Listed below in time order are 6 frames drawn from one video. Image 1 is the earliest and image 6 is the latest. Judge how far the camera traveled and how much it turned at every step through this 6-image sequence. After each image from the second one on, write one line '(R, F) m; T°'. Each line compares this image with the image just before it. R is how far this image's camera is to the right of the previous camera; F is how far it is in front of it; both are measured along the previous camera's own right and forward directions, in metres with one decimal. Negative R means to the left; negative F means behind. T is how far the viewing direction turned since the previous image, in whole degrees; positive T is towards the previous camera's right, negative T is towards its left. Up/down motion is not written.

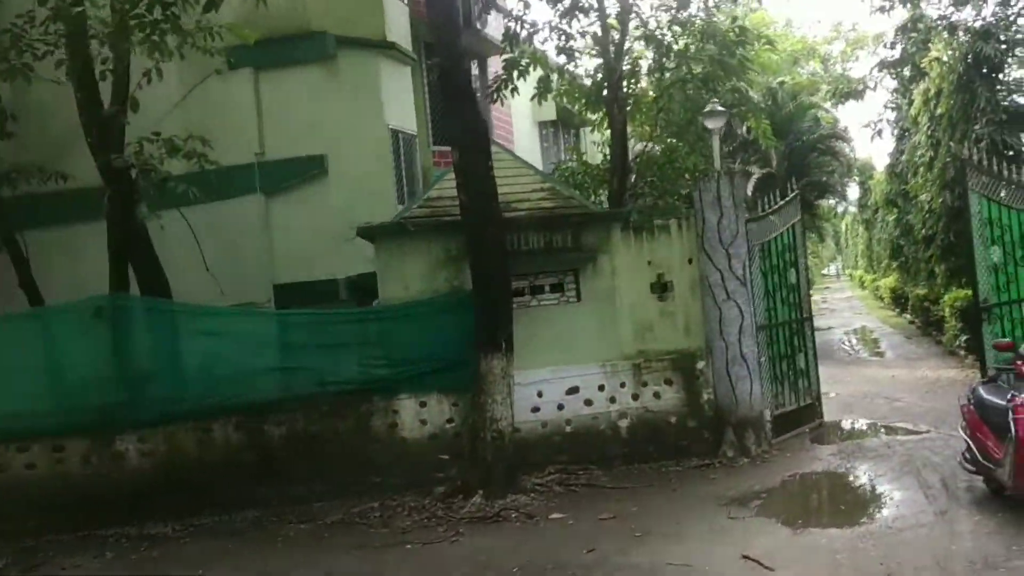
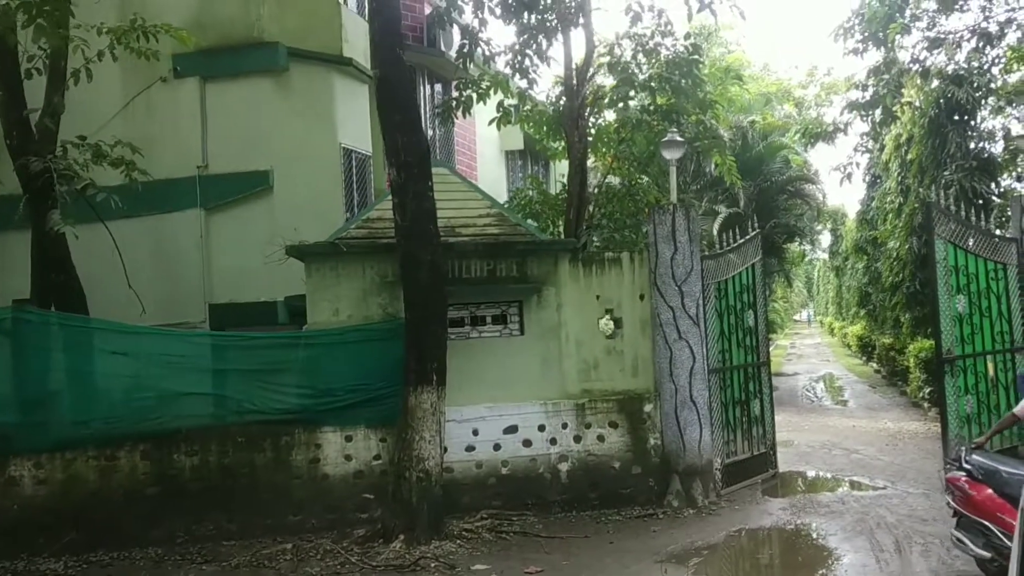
(+0.3, +0.5) m; +1°
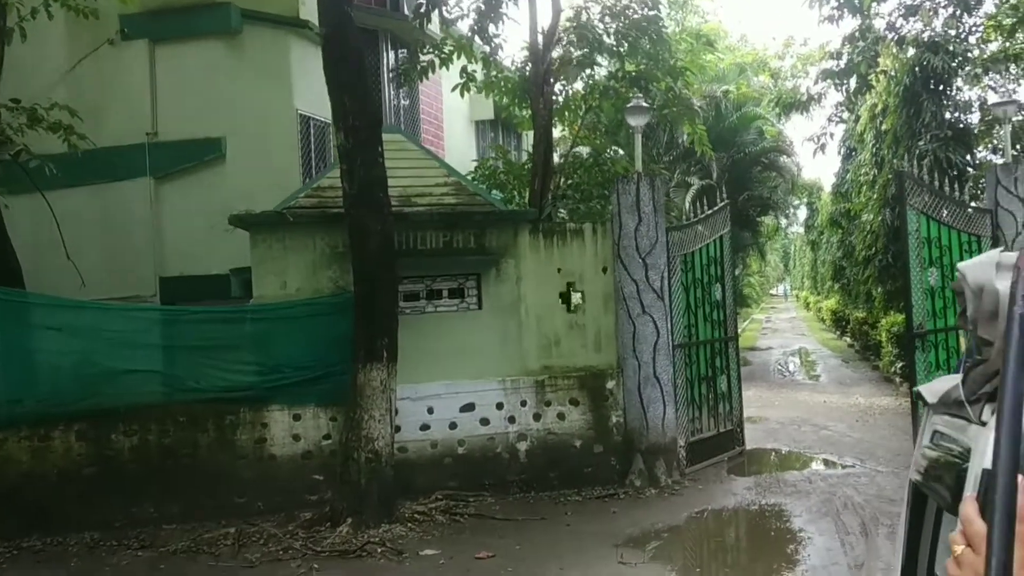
(+0.2, +0.3) m; +1°
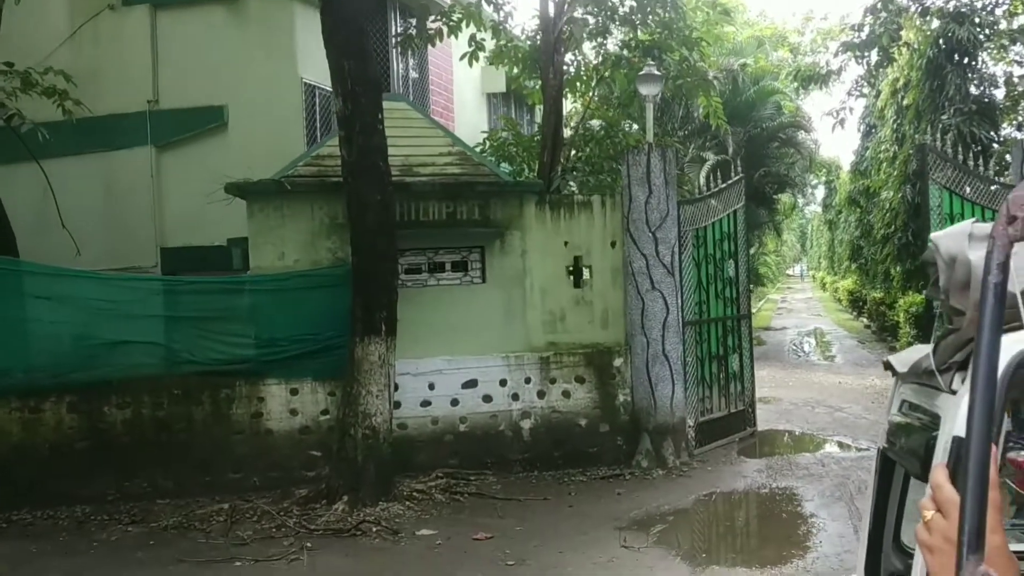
(+0.1, +0.2) m; -1°
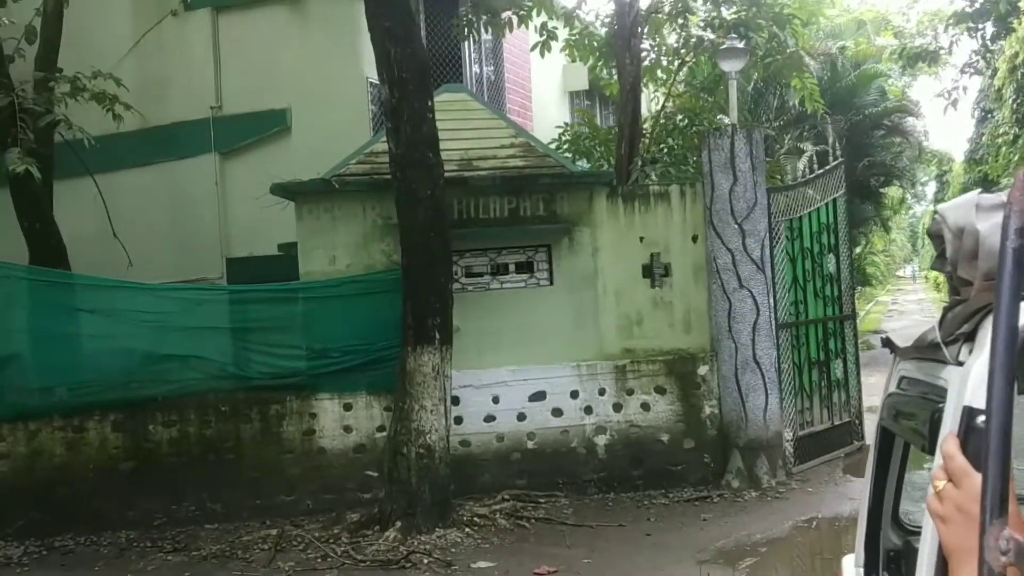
(+0.2, +0.6) m; -6°
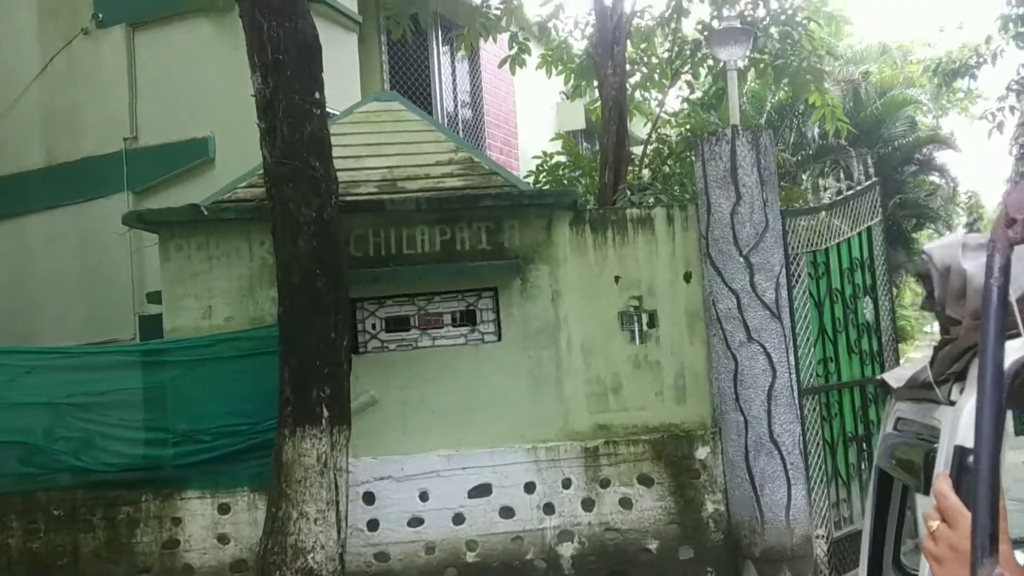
(+0.4, +1.5) m; -1°
